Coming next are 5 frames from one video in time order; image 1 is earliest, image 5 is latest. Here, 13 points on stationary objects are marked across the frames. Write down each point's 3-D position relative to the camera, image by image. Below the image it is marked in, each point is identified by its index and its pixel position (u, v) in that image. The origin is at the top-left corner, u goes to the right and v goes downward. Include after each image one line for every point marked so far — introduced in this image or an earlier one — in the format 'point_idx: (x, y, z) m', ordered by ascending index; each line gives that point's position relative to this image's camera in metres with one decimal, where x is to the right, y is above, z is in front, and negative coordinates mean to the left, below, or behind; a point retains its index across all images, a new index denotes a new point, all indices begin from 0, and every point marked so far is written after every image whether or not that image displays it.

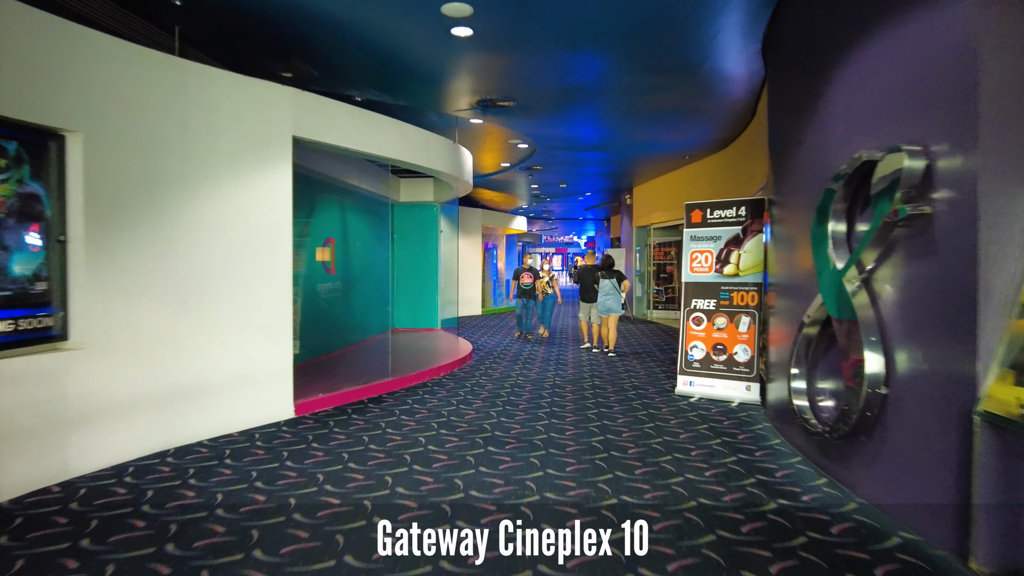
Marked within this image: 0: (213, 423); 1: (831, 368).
0: (-2.1, -1.0, +4.3) m
1: (+1.7, -0.4, +3.4) m
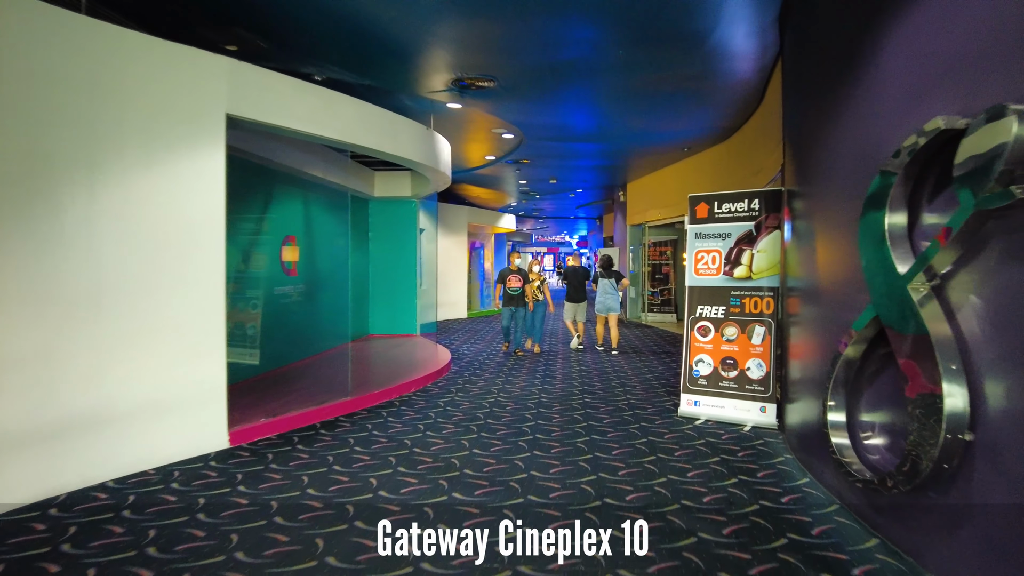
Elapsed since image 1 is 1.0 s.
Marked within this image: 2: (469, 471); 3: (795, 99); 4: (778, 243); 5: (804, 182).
0: (-2.3, -1.0, +3.6) m
1: (+1.6, -0.5, +2.7) m
2: (-0.3, -1.1, +3.7) m
3: (+1.9, +1.3, +4.2) m
4: (+1.9, +0.3, +4.3) m
5: (+1.8, +0.6, +3.8) m
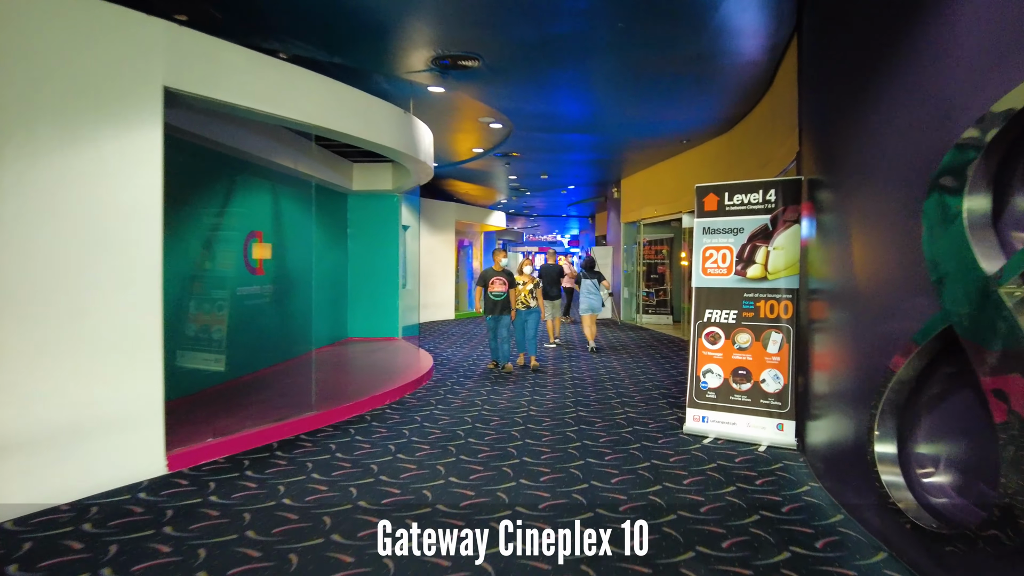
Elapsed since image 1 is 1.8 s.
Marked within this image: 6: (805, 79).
0: (-2.3, -1.0, +3.1) m
1: (+1.5, -0.5, +2.2) m
2: (-0.3, -1.1, +3.2) m
3: (+1.8, +1.3, +3.7) m
4: (+1.8, +0.3, +3.8) m
5: (+1.7, +0.6, +3.3) m
6: (+2.0, +1.4, +4.3) m
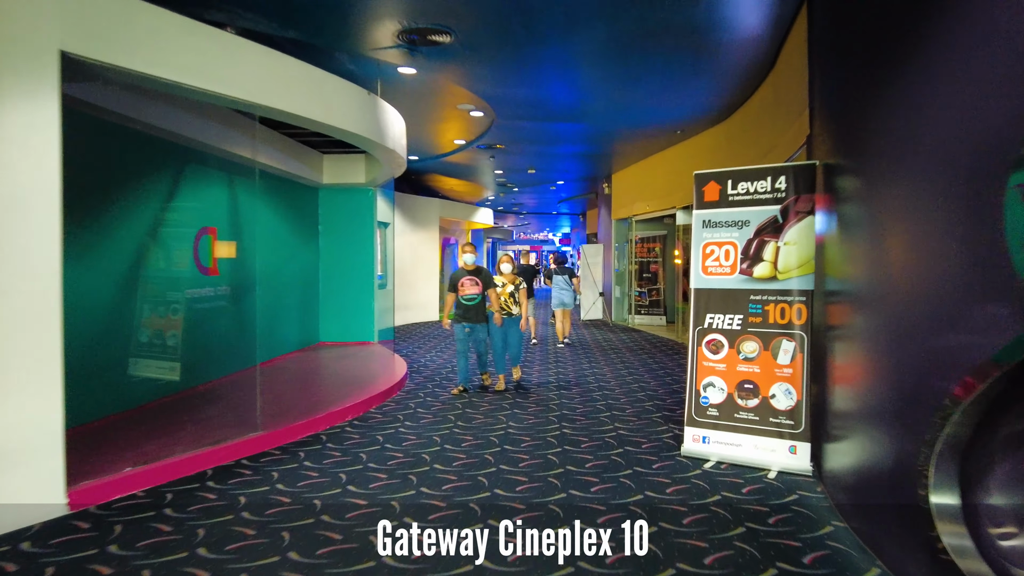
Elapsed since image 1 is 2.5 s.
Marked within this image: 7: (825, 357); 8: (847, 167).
0: (-2.5, -1.0, +2.5) m
1: (+1.4, -0.5, +1.7) m
2: (-0.5, -1.1, +2.7) m
3: (+1.7, +1.3, +3.2) m
4: (+1.6, +0.3, +3.3) m
5: (+1.5, +0.6, +2.8) m
6: (+1.8, +1.4, +3.8) m
7: (+1.6, -0.3, +3.1) m
8: (+1.6, +0.6, +2.9) m
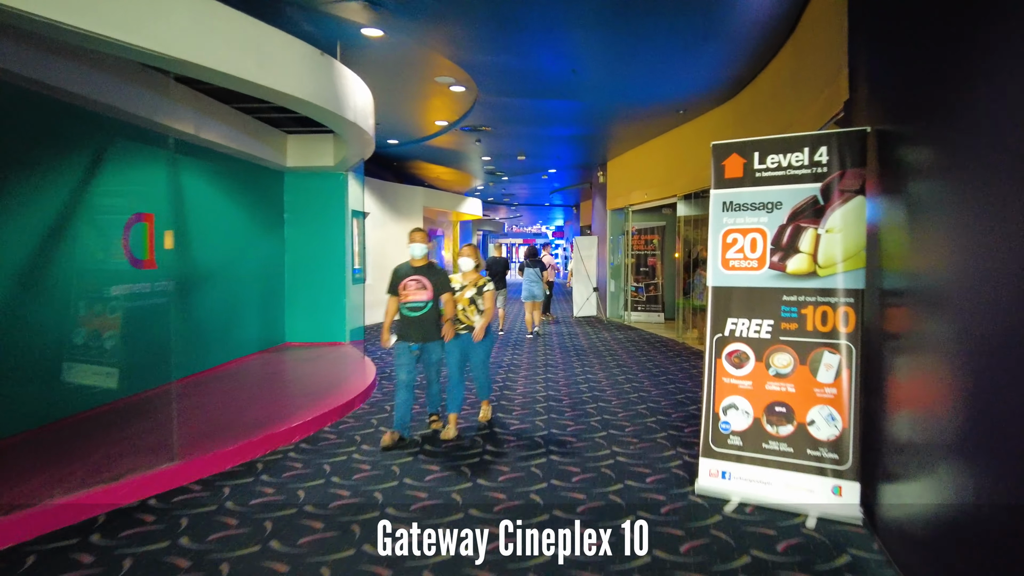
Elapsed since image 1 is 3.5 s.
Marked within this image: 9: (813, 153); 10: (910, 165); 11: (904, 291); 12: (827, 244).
0: (-2.2, -1.0, +2.5) m
1: (+1.6, -0.5, +1.7) m
2: (-0.2, -1.1, +2.7) m
3: (+1.9, +1.3, +3.2) m
4: (+1.9, +0.4, +3.3) m
5: (+1.8, +0.7, +2.8) m
6: (+2.1, +1.5, +3.8) m
7: (+1.8, -0.3, +3.2) m
8: (+1.8, +0.6, +2.9) m
9: (+1.7, +0.6, +3.5) m
10: (+1.8, +0.5, +2.9) m
11: (+1.8, 0.0, +2.9) m
12: (+1.8, +0.2, +3.4) m
